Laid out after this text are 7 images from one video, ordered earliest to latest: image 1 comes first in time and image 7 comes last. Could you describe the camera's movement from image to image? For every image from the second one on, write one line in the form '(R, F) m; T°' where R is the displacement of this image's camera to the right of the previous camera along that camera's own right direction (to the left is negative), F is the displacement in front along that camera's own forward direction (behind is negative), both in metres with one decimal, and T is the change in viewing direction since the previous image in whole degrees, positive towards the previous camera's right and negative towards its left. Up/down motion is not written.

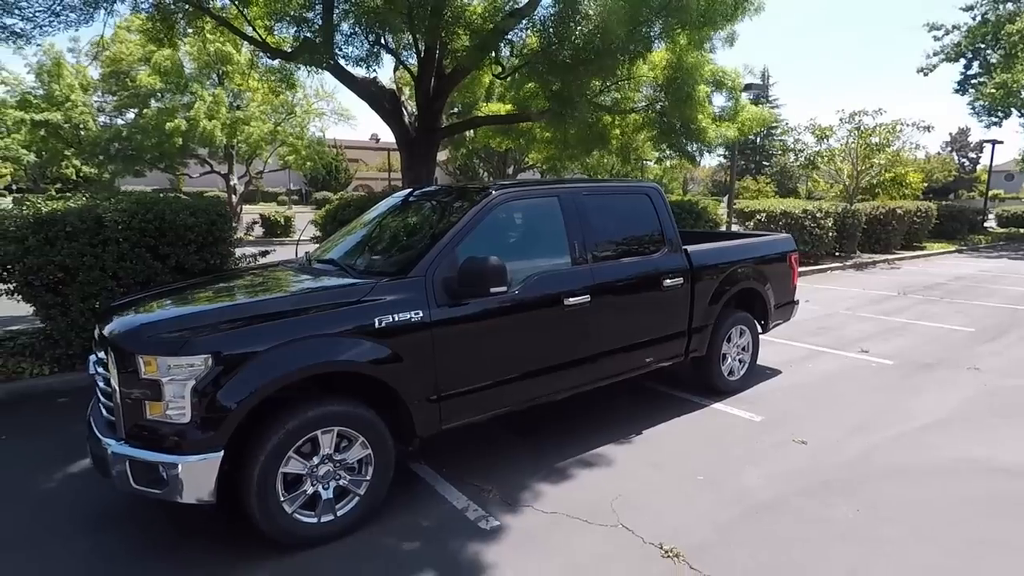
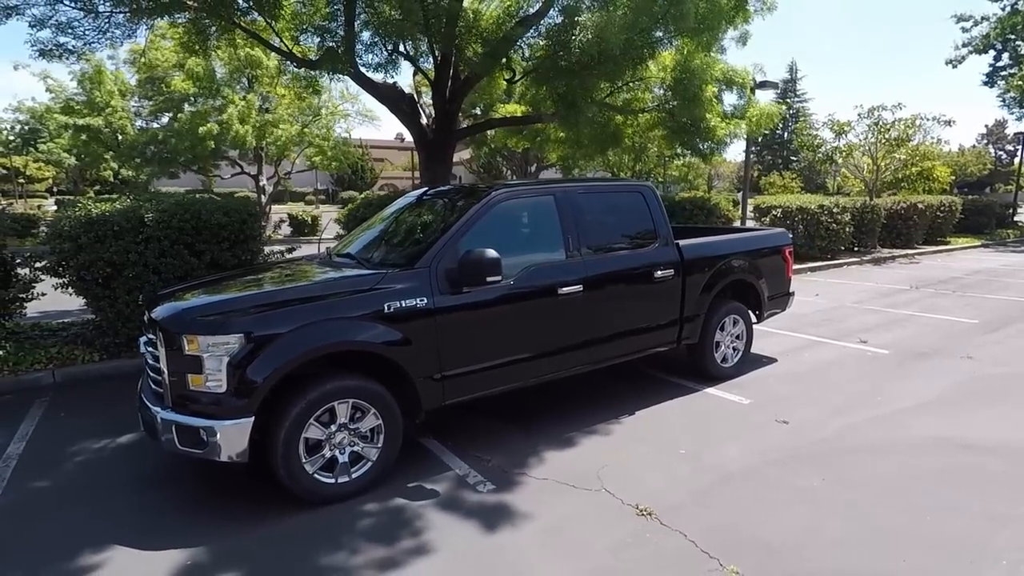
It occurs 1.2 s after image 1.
(+0.2, -0.4) m; -2°
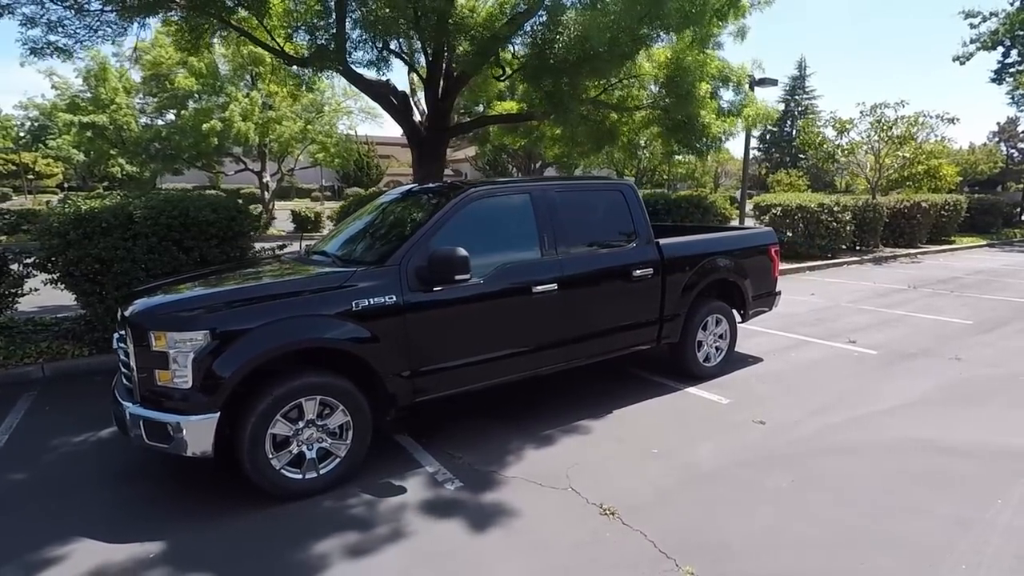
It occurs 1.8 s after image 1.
(+0.3, 0.0) m; -1°
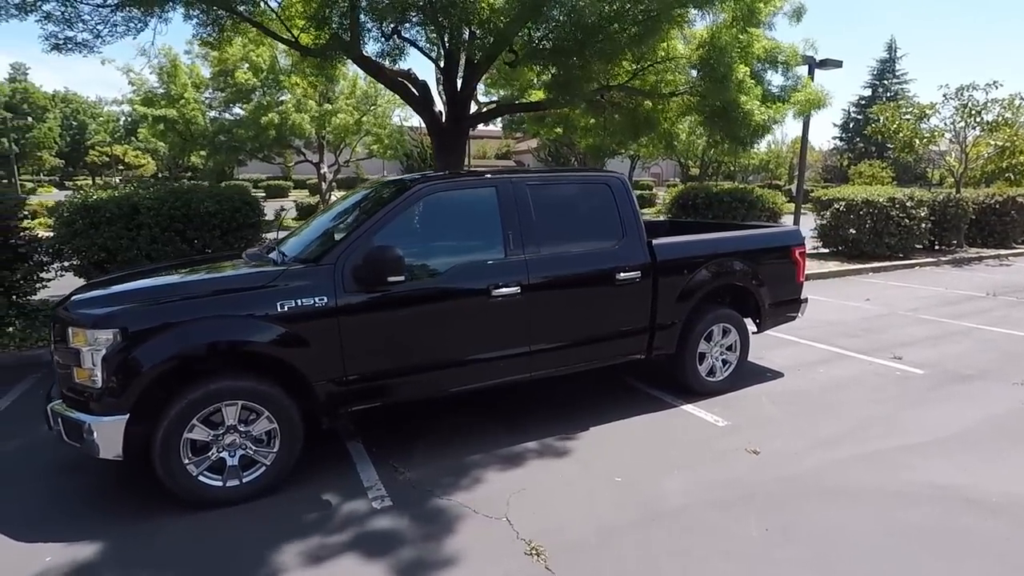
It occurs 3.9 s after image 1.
(+0.8, +0.5) m; -7°
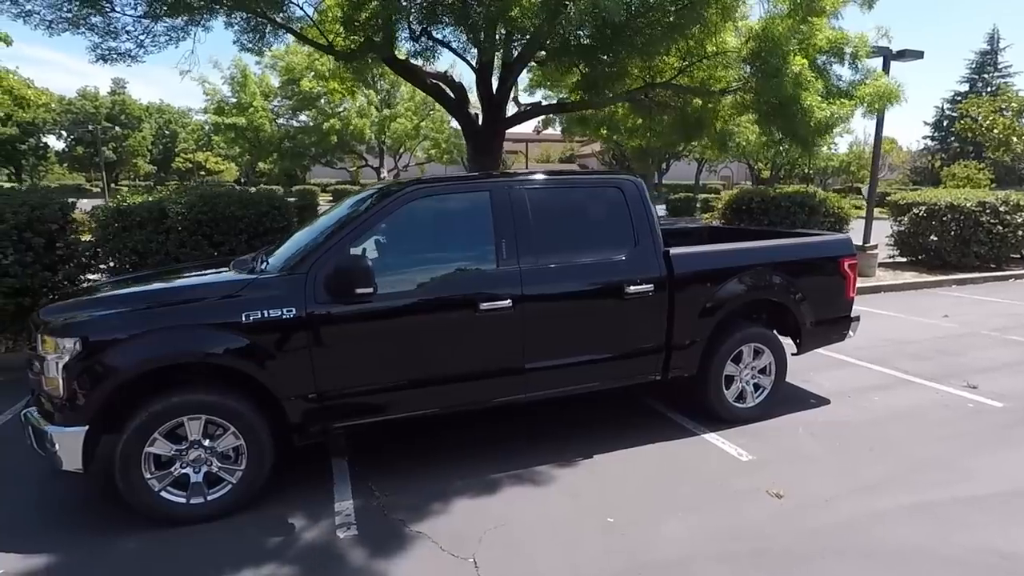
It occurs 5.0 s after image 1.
(+0.5, +0.4) m; -6°
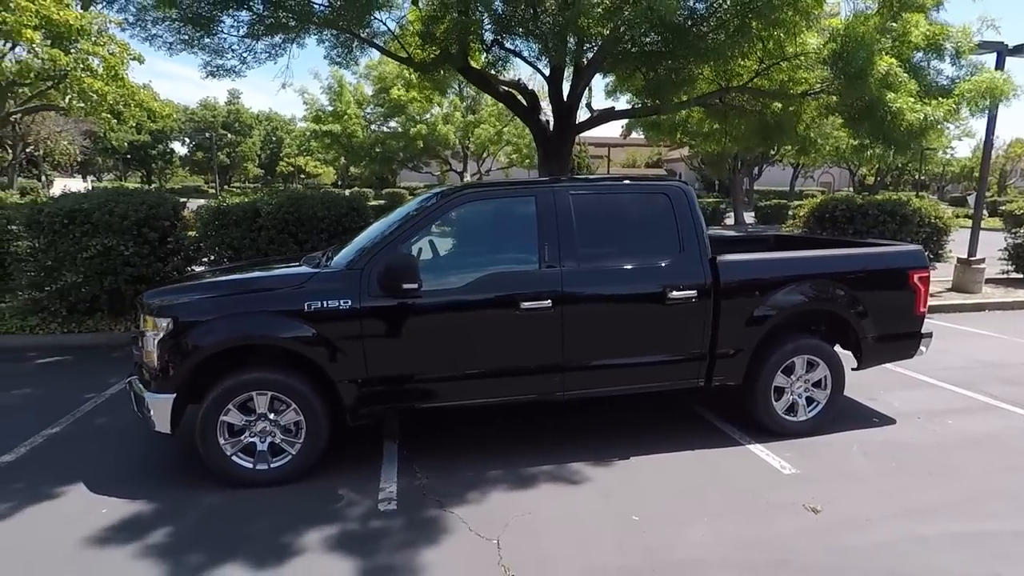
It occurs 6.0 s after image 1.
(+0.3, -0.2) m; -8°
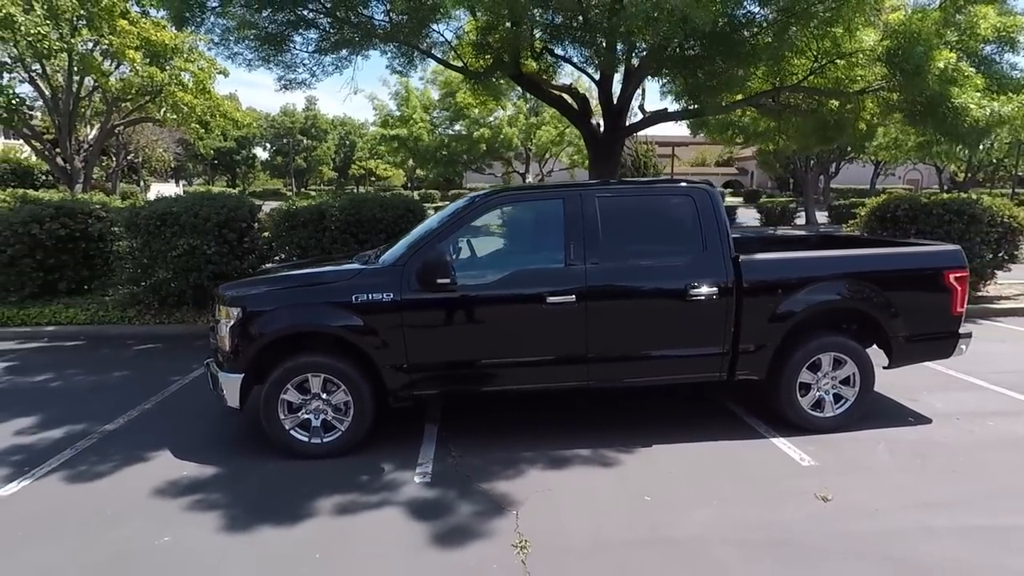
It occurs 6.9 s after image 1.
(+0.3, -0.3) m; -6°
